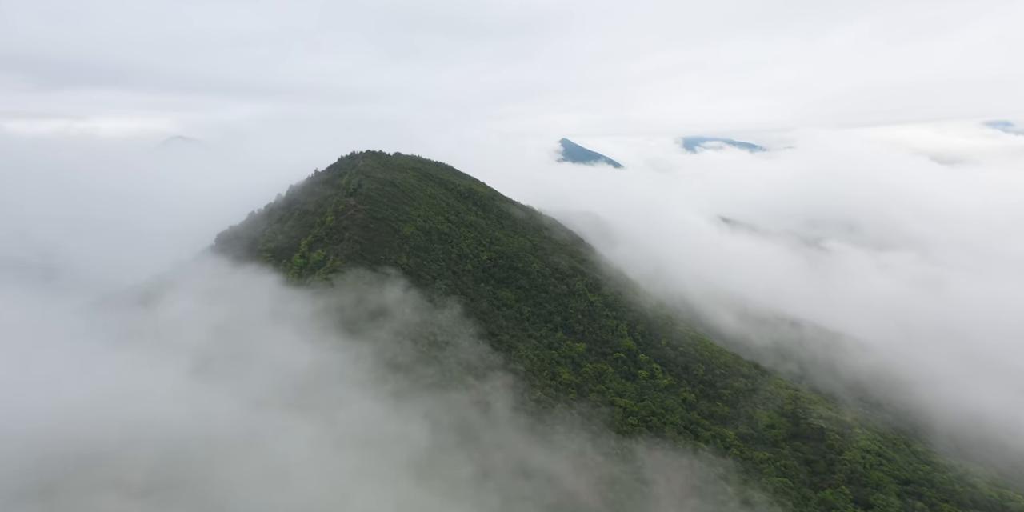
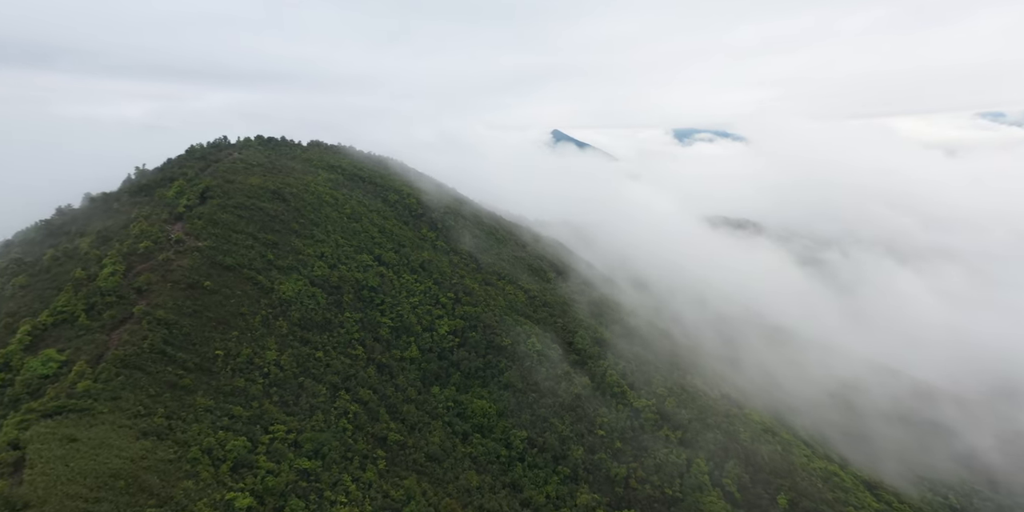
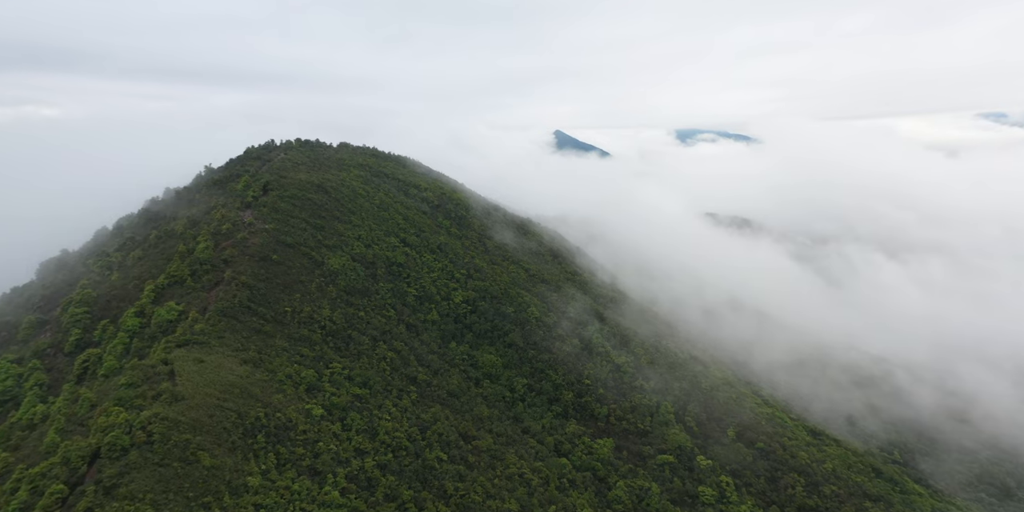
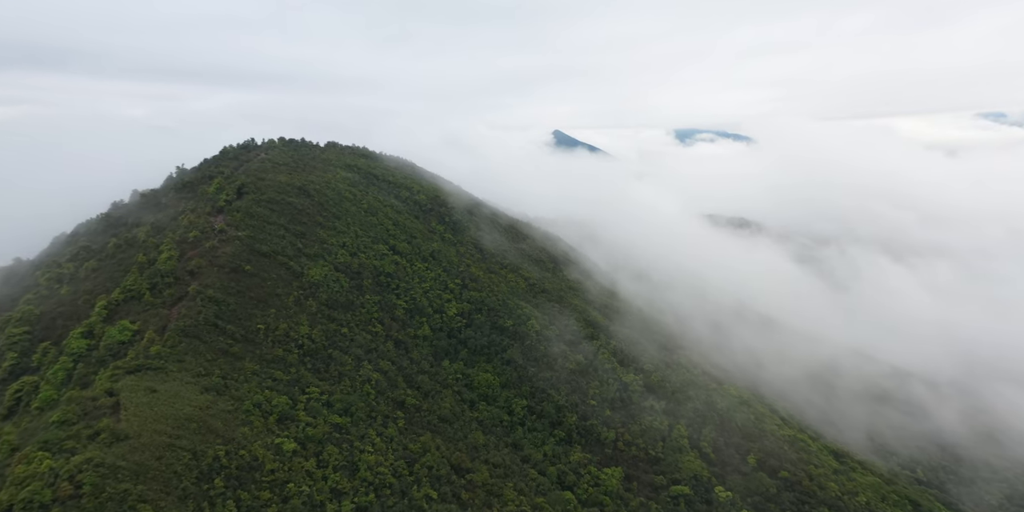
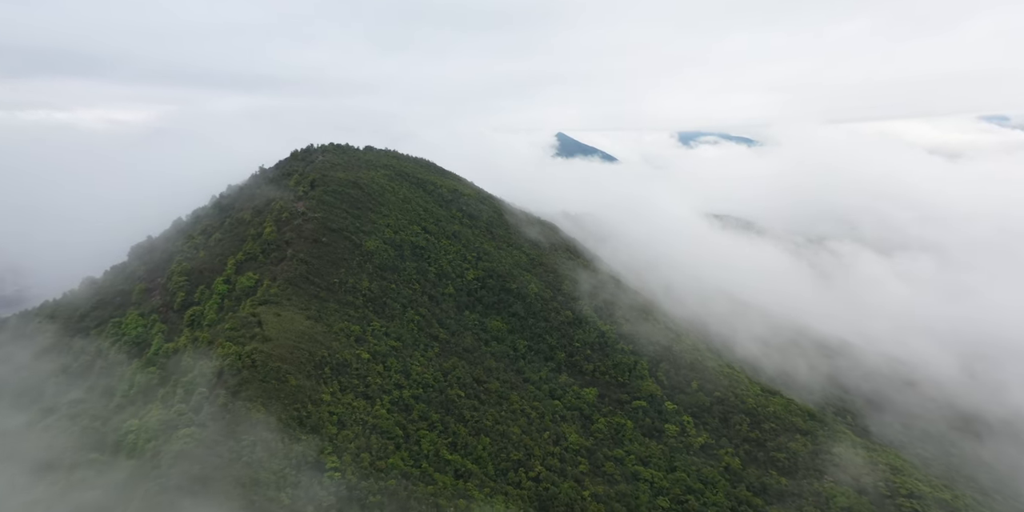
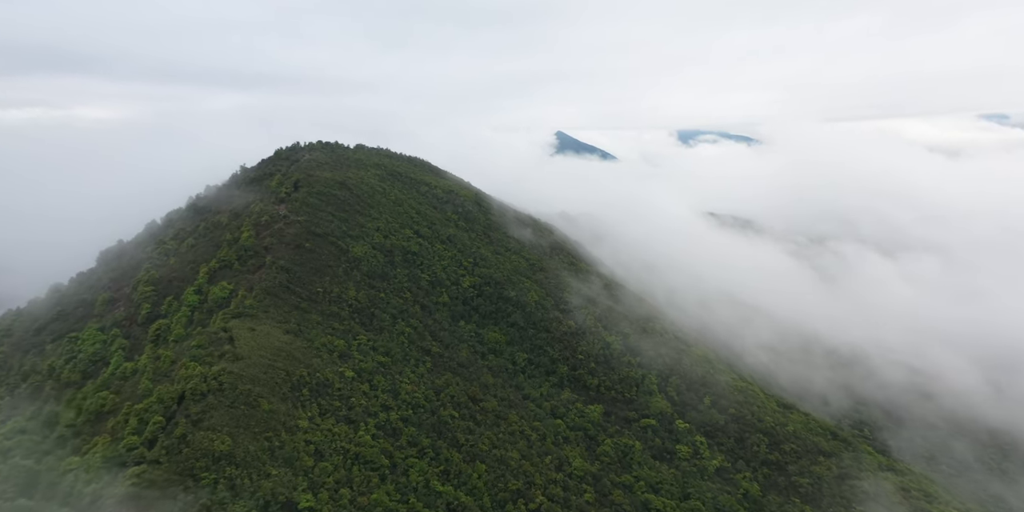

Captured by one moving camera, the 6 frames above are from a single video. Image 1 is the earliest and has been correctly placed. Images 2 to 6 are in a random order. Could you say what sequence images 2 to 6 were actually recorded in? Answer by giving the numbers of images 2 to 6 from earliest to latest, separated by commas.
5, 6, 3, 4, 2
